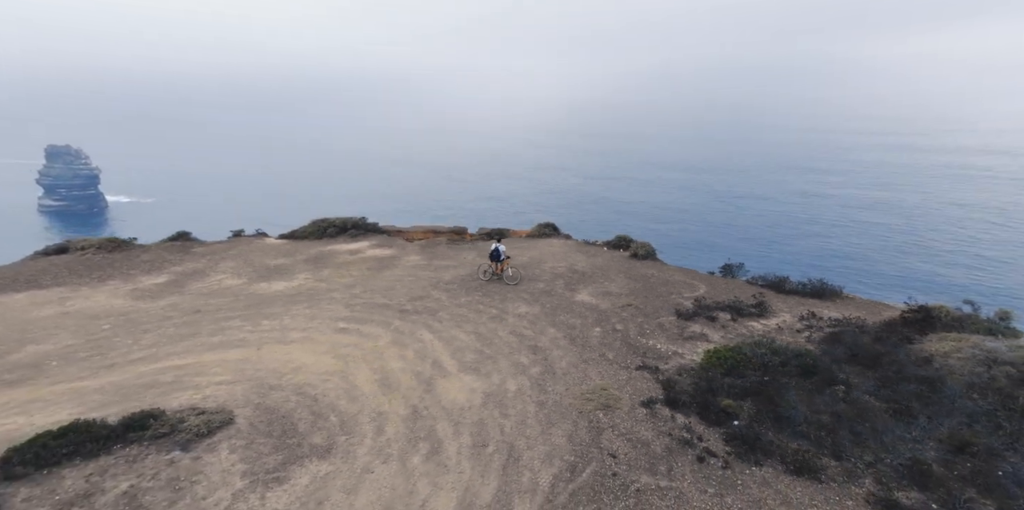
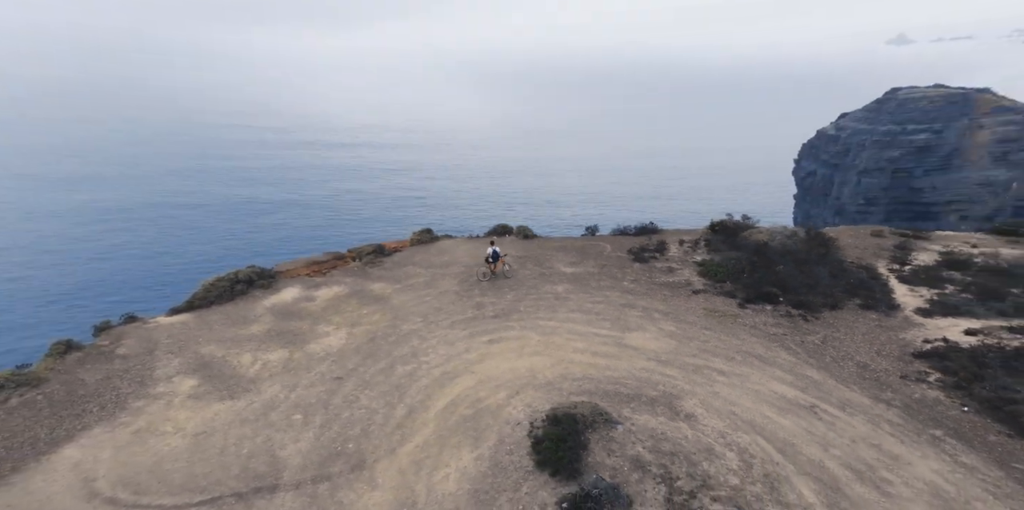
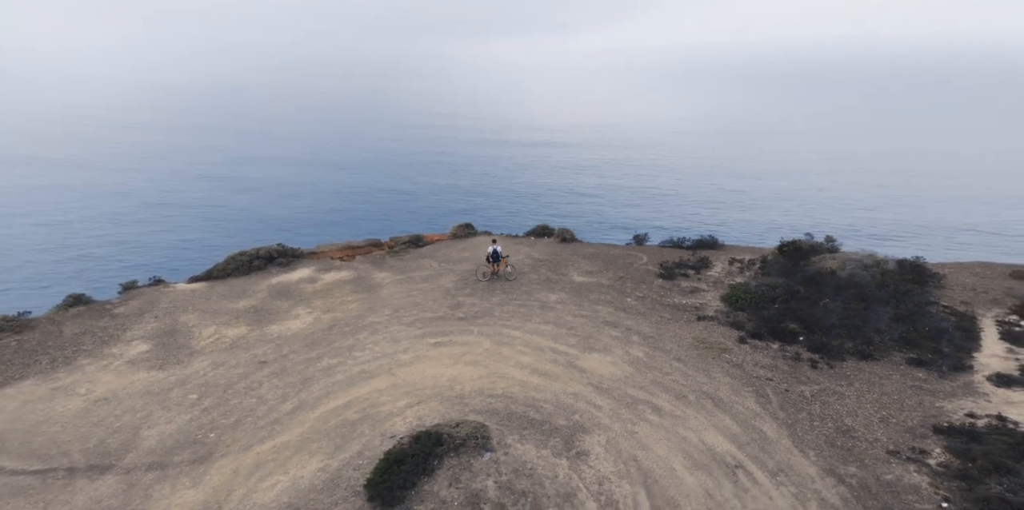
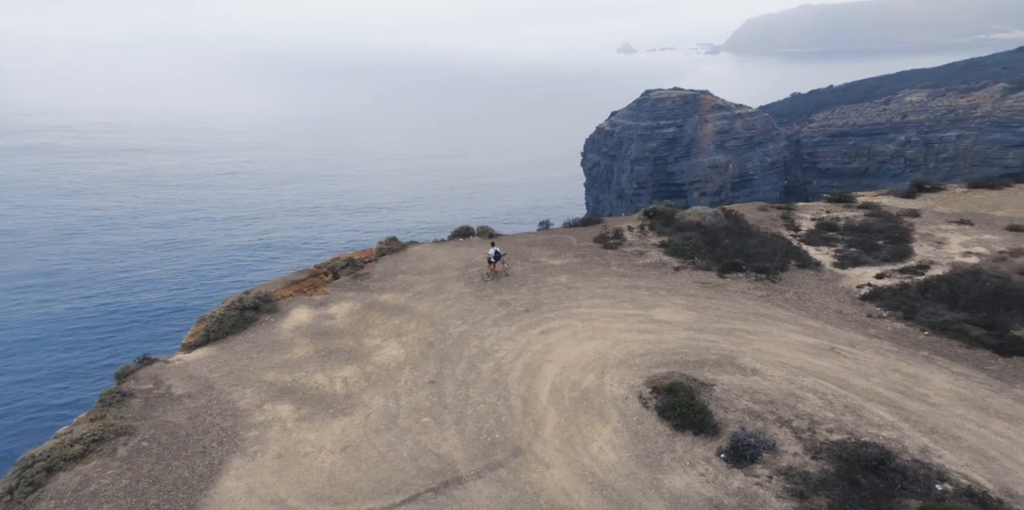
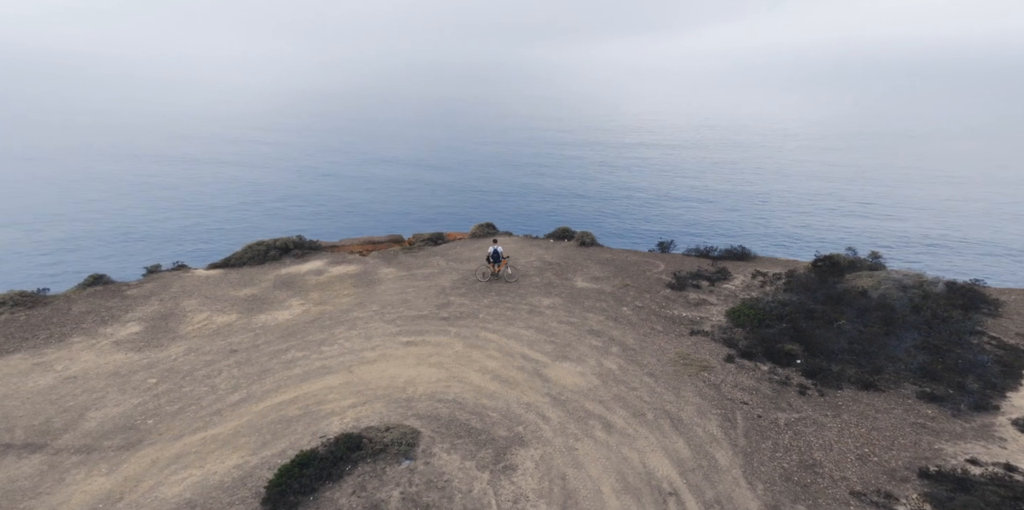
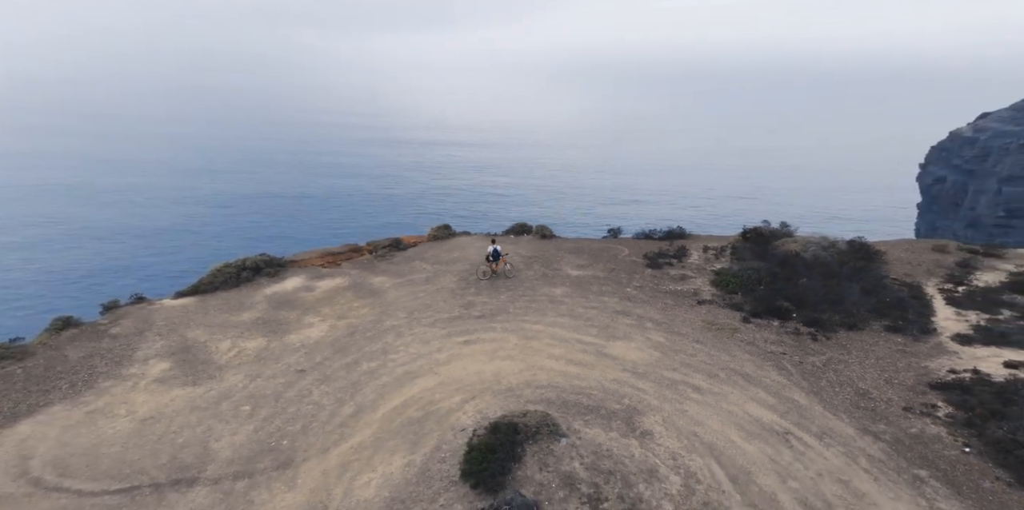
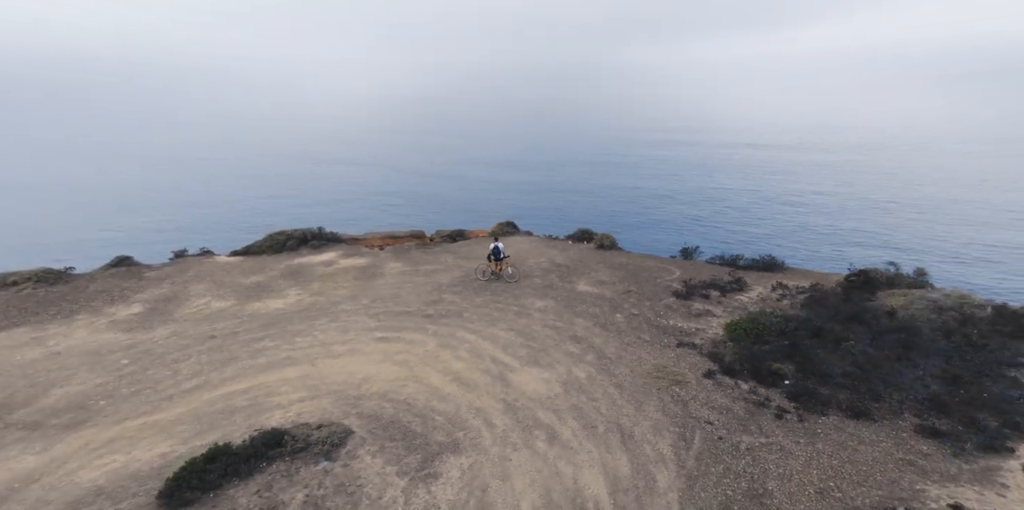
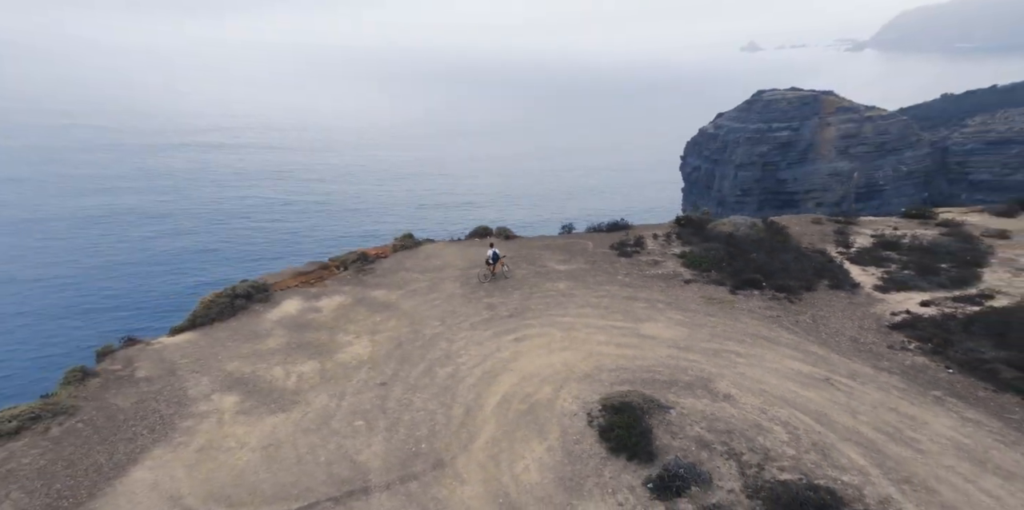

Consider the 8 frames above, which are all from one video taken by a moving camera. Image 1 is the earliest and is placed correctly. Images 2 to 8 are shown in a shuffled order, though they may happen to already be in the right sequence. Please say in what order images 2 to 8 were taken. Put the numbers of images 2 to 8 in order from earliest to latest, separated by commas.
7, 5, 3, 6, 2, 8, 4
